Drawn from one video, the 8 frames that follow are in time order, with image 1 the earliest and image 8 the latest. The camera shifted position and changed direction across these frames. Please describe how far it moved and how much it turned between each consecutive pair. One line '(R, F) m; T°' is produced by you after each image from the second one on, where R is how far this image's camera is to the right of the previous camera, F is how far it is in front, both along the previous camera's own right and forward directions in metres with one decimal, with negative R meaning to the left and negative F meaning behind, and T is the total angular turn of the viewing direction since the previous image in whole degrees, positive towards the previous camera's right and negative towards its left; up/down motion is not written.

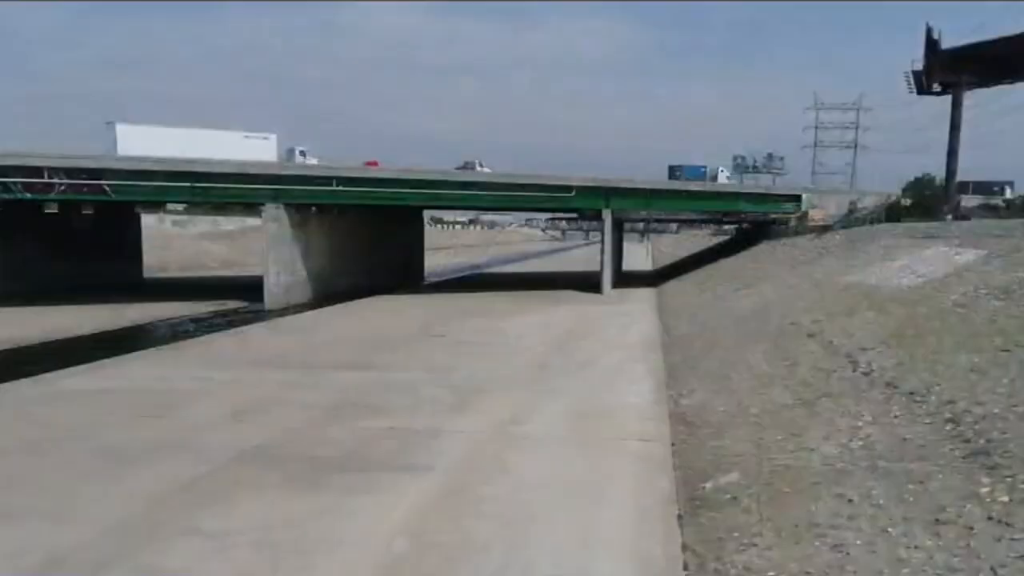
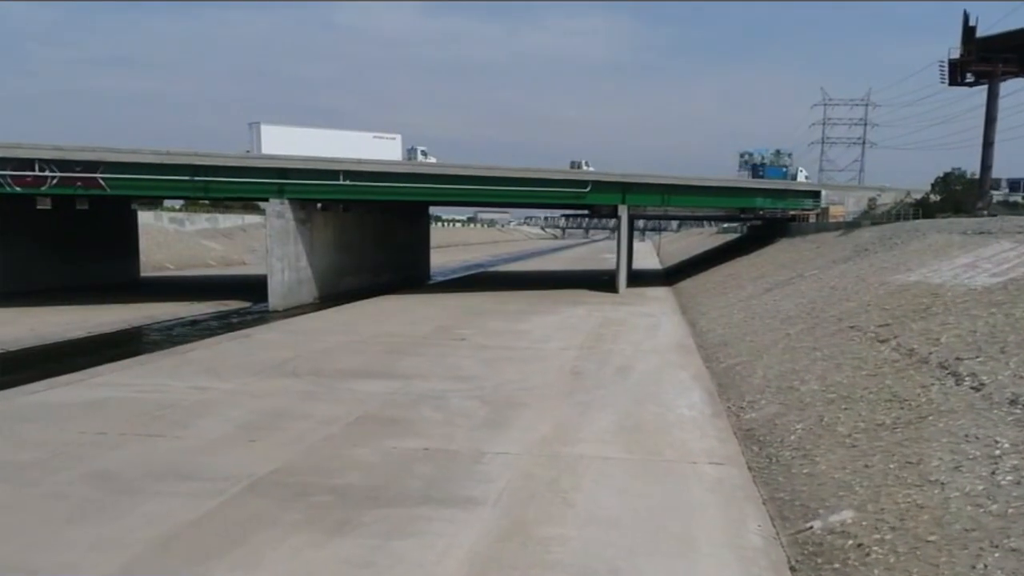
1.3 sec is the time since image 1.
(-0.7, +1.6) m; 0°
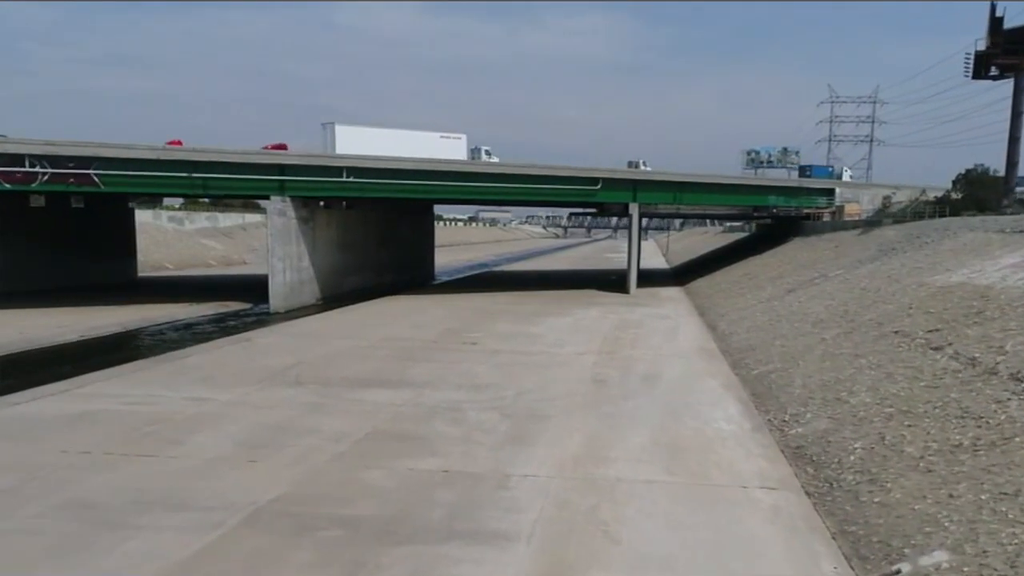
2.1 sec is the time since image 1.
(-0.3, +1.1) m; 0°
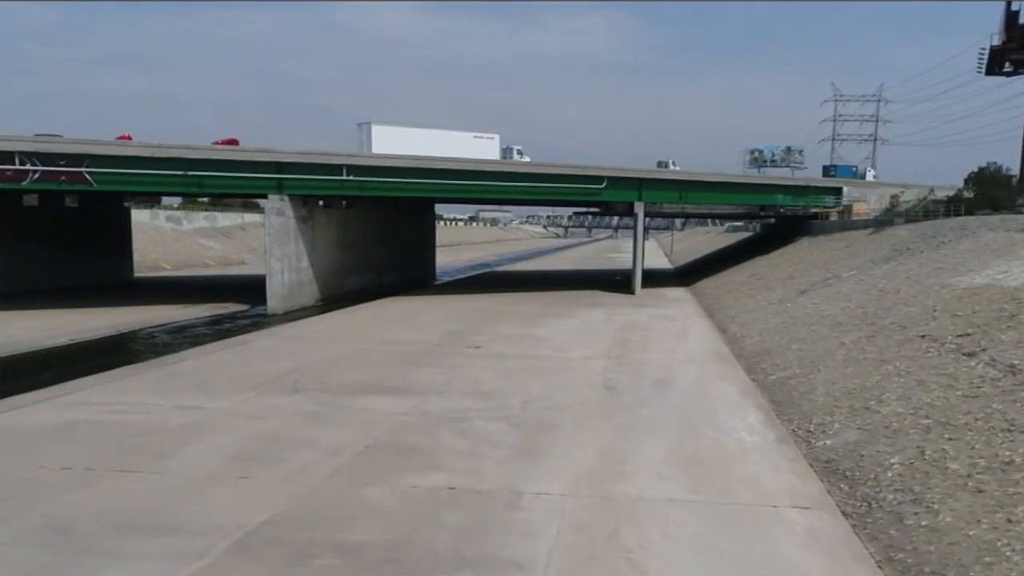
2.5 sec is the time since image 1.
(-0.1, +0.7) m; 0°
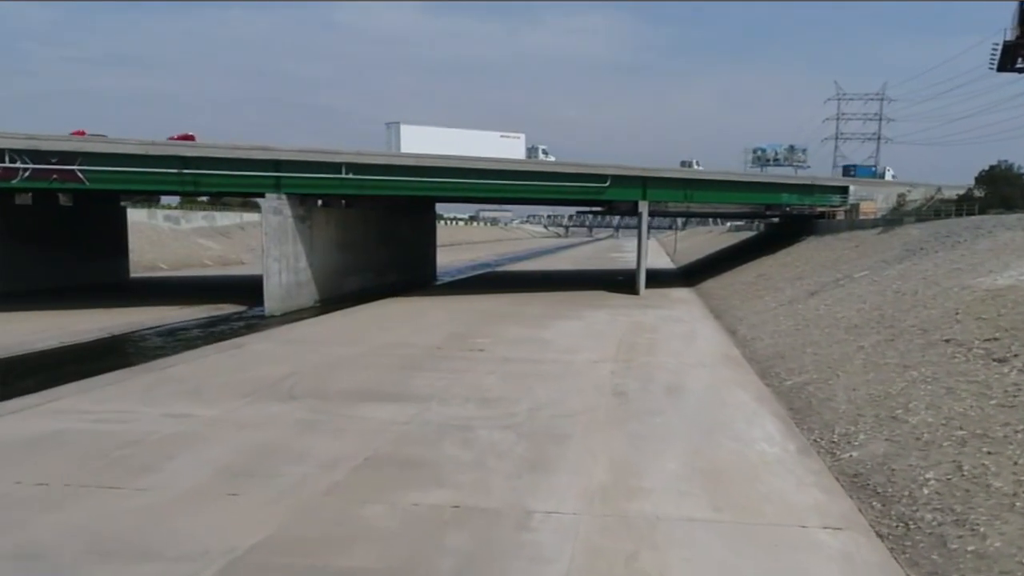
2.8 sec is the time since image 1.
(-0.1, +0.6) m; 0°
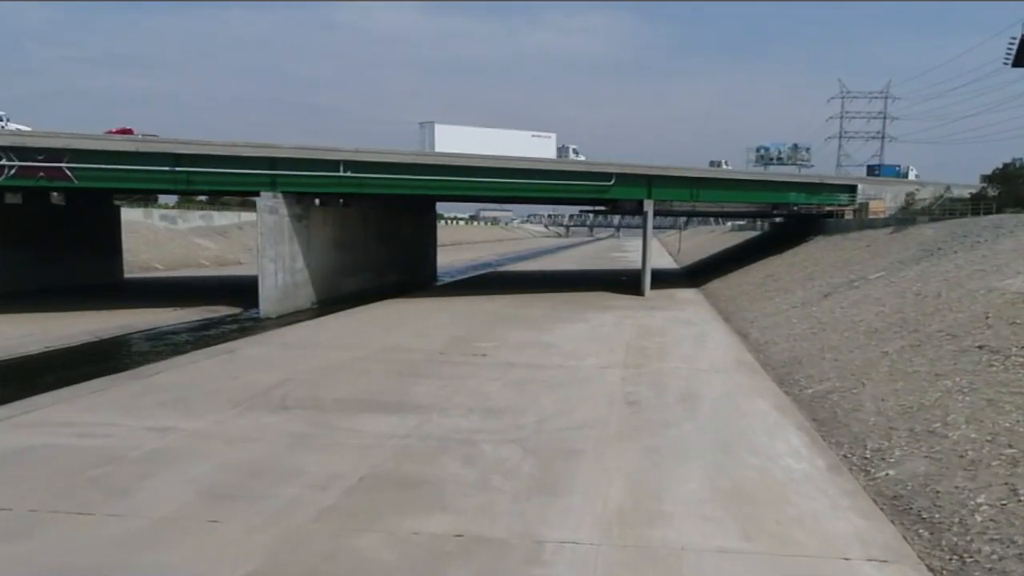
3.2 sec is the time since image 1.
(-0.1, +0.8) m; 0°
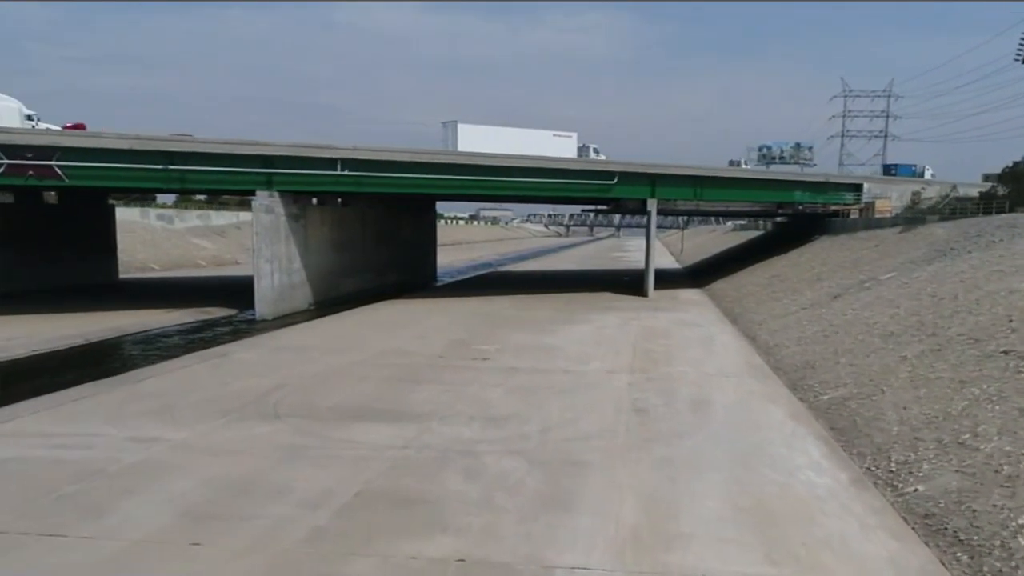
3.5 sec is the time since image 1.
(0.0, +0.6) m; 0°
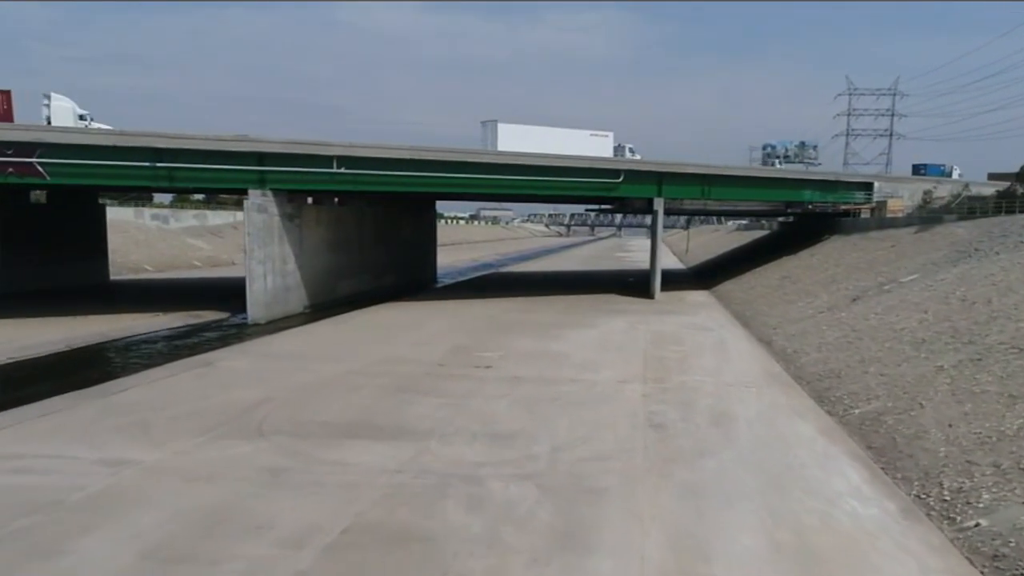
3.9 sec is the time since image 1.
(-0.1, +1.1) m; 0°
